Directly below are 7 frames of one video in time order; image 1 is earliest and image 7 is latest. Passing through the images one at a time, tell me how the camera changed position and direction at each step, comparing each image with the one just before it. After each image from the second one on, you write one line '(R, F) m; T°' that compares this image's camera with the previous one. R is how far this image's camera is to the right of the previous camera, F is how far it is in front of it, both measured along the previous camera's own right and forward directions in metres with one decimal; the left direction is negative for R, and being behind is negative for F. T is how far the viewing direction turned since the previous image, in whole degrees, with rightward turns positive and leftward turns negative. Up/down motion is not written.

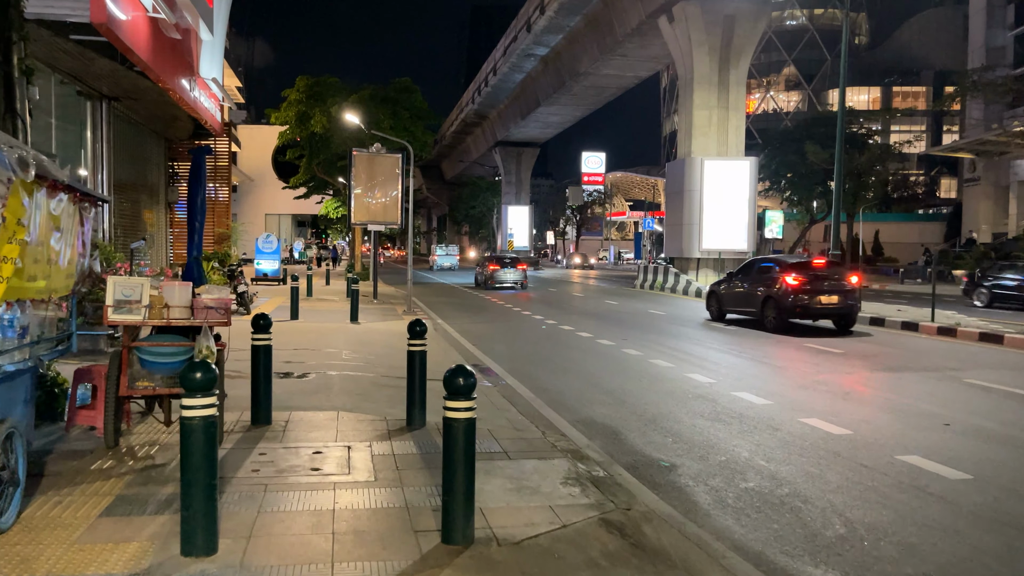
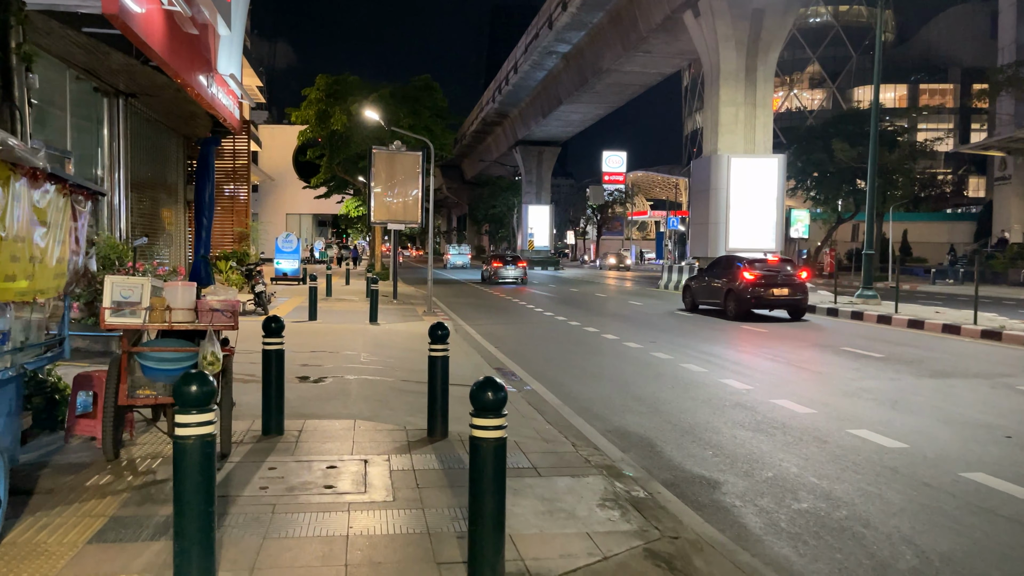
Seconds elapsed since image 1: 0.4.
(-0.1, +0.4) m; -1°
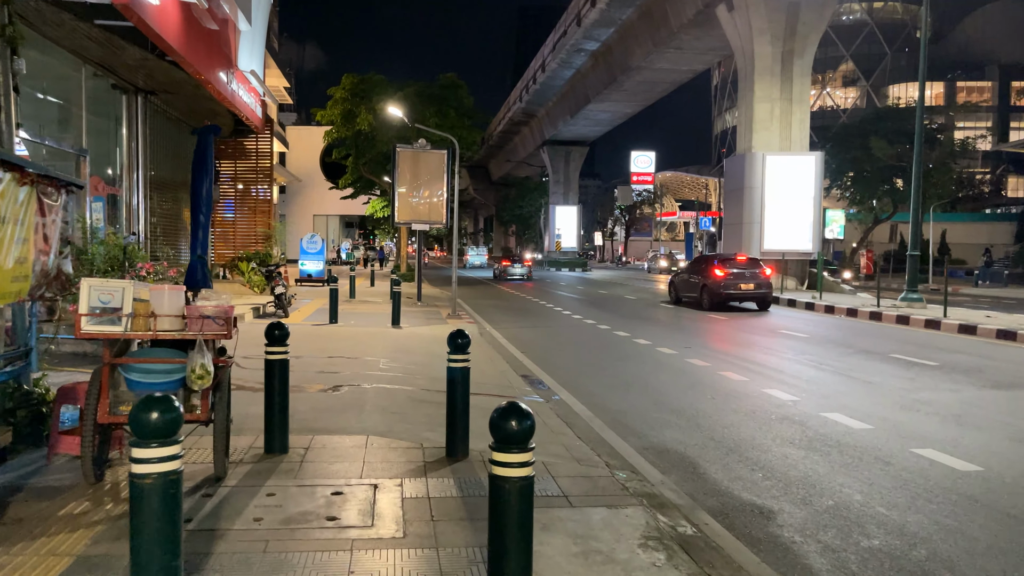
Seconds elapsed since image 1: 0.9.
(0.0, +0.6) m; -2°
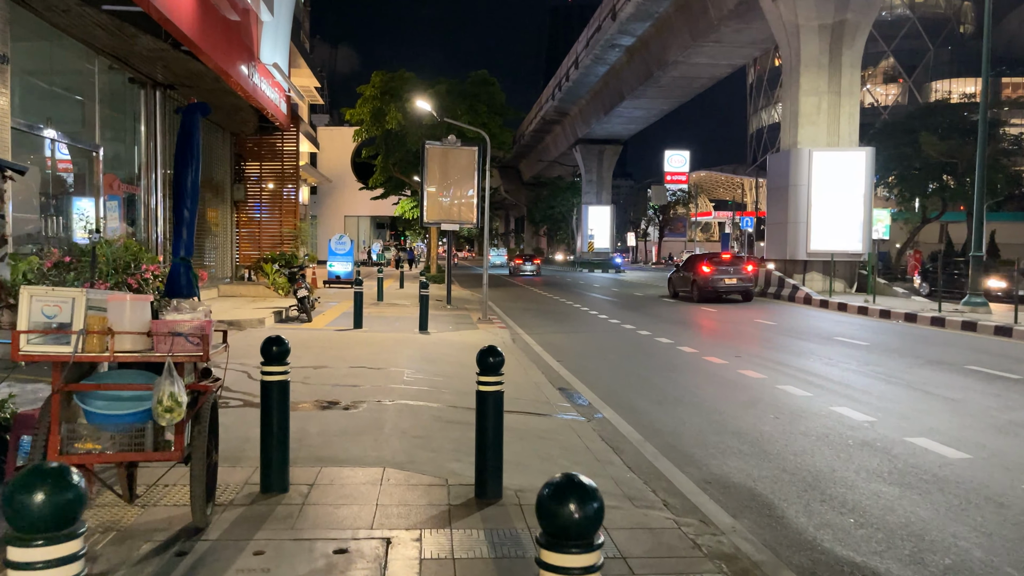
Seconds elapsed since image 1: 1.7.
(-0.1, +0.9) m; -2°
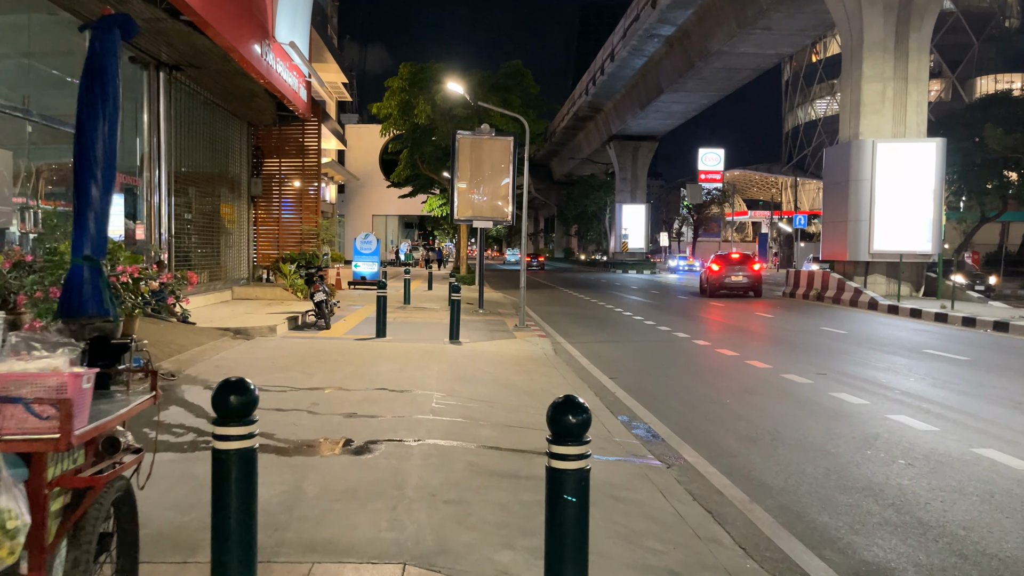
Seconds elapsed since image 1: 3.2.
(-0.2, +1.6) m; -2°
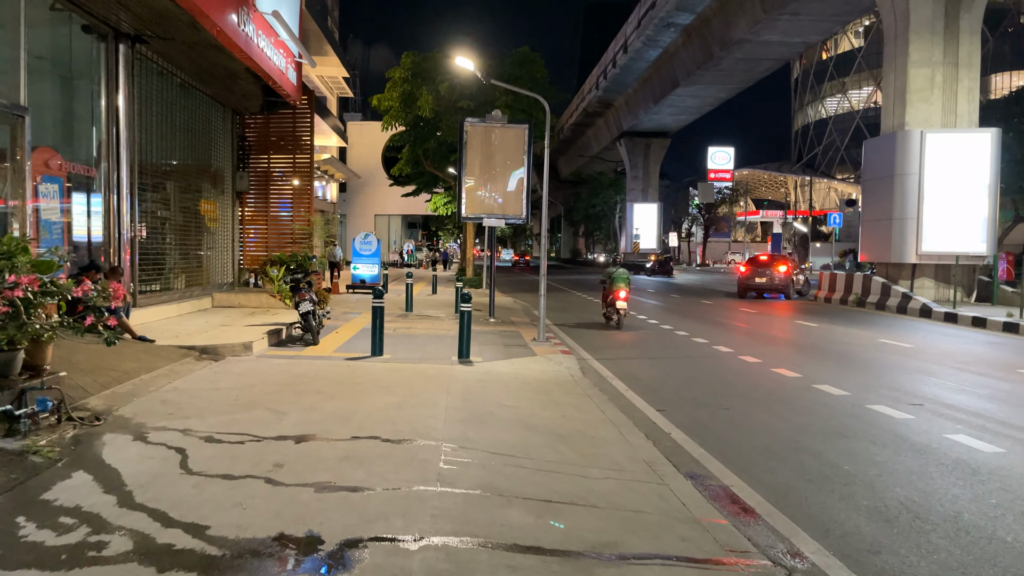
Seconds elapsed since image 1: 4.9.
(-0.2, +1.9) m; 0°
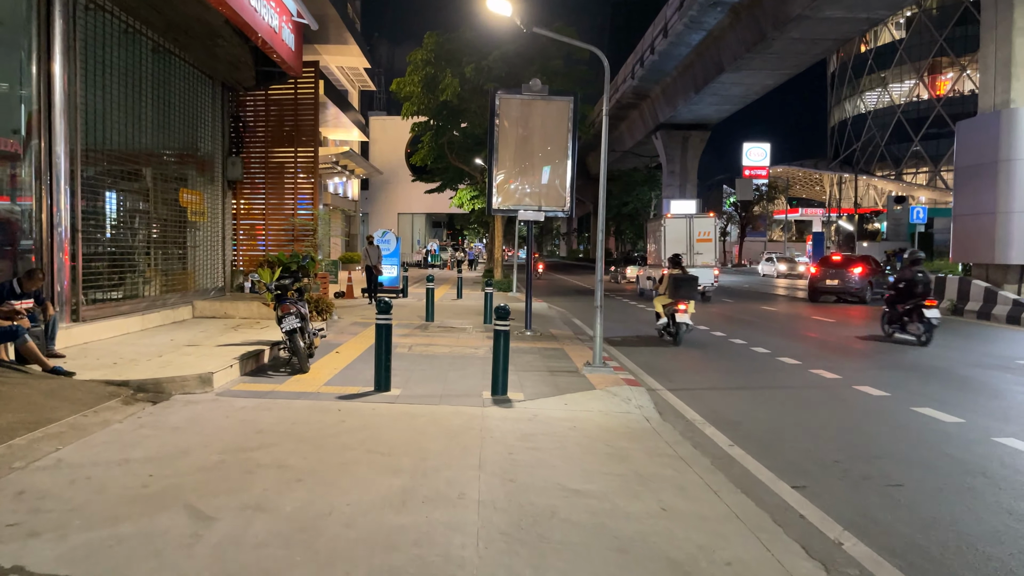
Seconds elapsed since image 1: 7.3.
(-0.3, +2.6) m; -2°
